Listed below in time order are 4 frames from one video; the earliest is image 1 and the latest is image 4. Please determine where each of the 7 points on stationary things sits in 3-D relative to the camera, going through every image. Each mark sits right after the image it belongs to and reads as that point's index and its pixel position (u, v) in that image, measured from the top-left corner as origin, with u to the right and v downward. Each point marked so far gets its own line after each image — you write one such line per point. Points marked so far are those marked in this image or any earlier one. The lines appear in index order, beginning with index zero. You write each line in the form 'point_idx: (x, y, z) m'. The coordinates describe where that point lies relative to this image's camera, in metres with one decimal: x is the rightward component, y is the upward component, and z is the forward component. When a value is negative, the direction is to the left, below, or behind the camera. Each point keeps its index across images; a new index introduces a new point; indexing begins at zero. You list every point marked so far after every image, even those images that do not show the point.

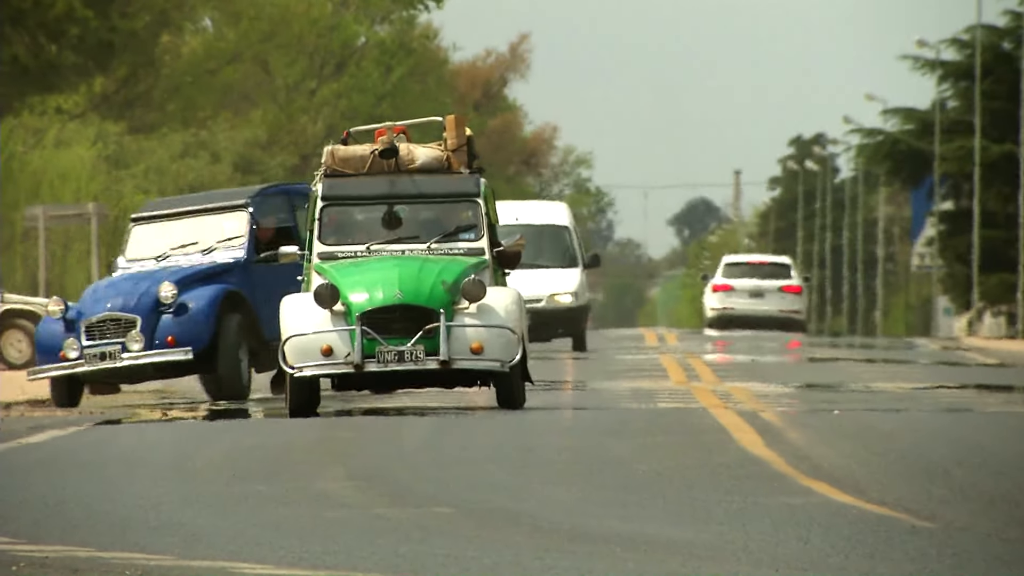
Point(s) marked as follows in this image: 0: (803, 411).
0: (+2.1, -0.9, +19.9) m
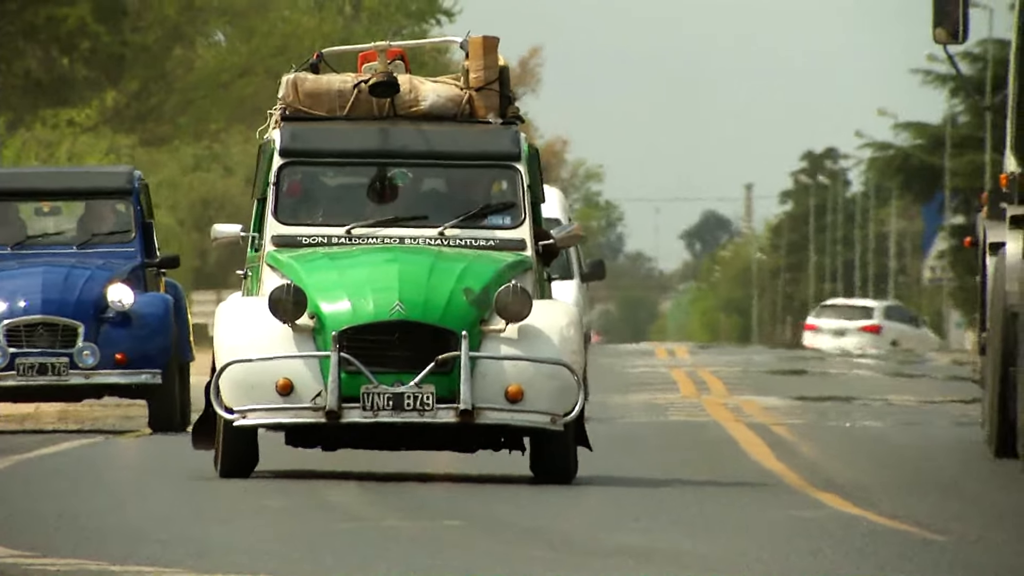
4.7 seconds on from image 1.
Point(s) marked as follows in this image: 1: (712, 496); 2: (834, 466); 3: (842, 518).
0: (+2.2, -1.0, +19.9) m
1: (+1.2, -1.2, +15.6) m
2: (+2.0, -1.1, +17.1) m
3: (+1.8, -1.3, +14.5) m
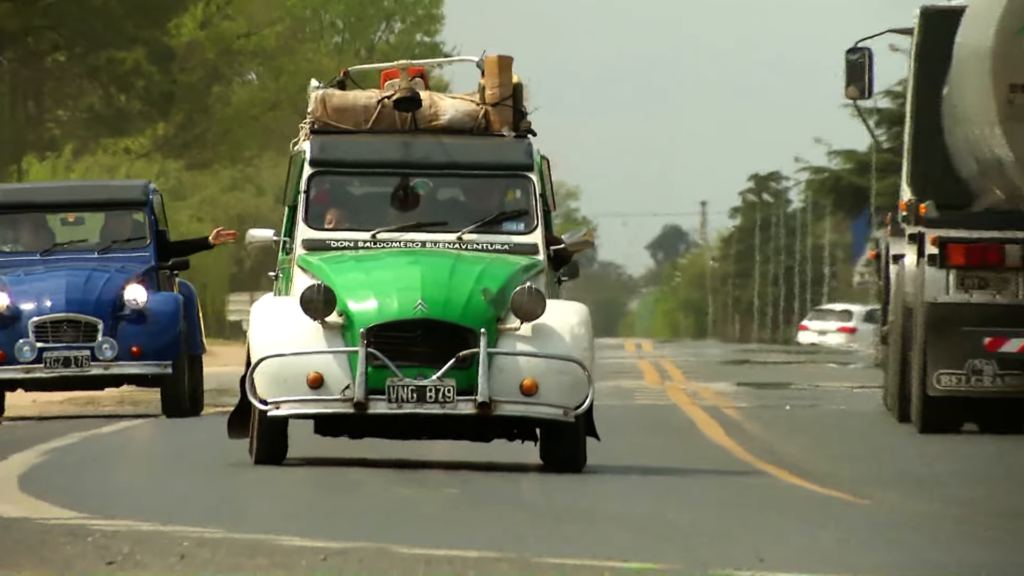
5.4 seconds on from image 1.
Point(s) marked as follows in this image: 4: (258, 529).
0: (+2.2, -1.0, +22.8) m
1: (+1.1, -1.3, +18.5) m
2: (+2.0, -1.2, +19.9) m
3: (+1.7, -1.3, +17.3) m
4: (-1.4, -1.3, +15.0) m
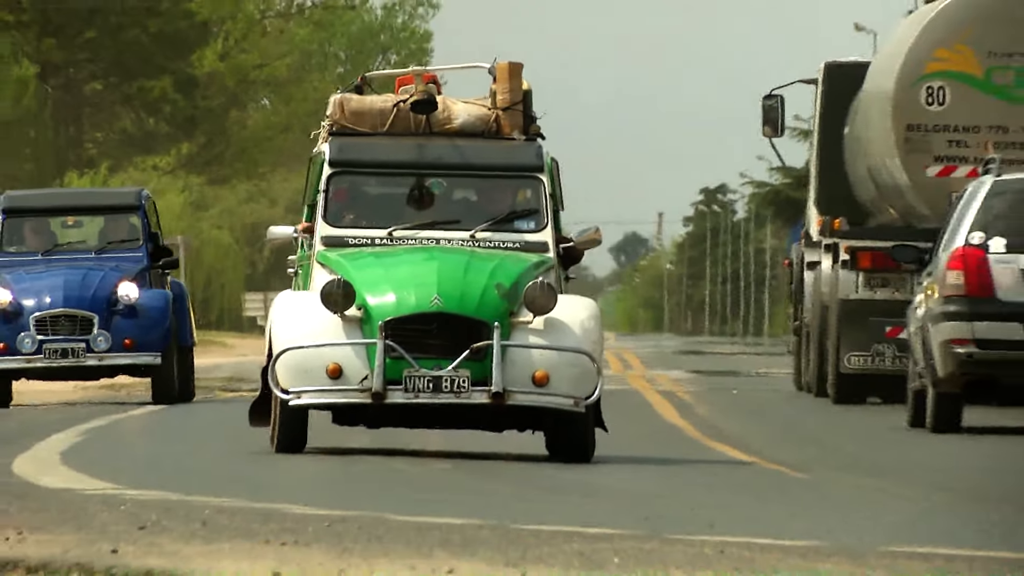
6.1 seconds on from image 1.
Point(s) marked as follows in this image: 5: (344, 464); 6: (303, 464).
0: (+2.0, -1.0, +25.5) m
1: (+0.9, -1.3, +21.2) m
2: (+1.8, -1.1, +22.7) m
3: (+1.5, -1.3, +20.1) m
4: (-1.6, -1.3, +17.7) m
5: (-1.2, -1.3, +19.4) m
6: (-1.5, -1.3, +19.1) m
